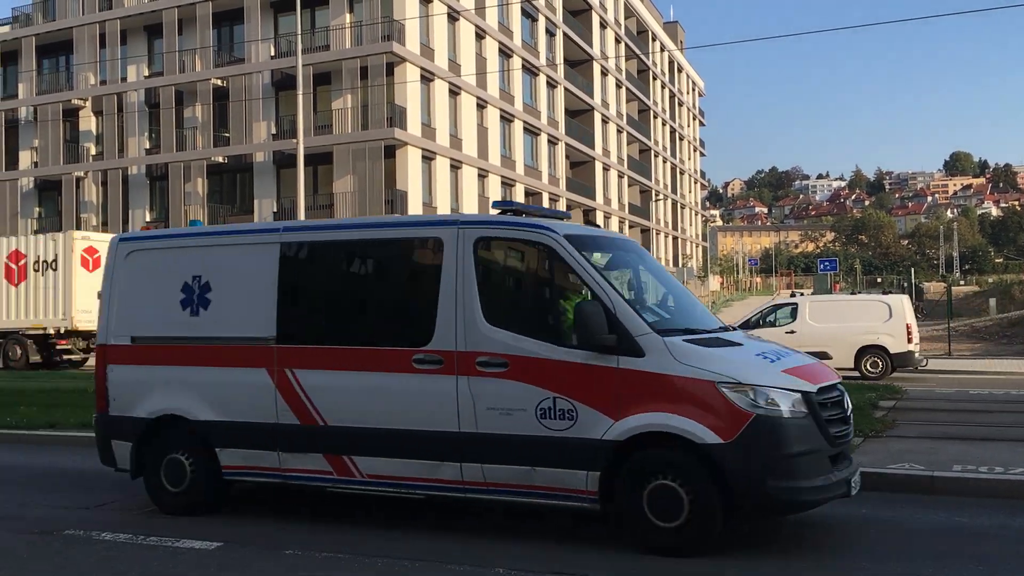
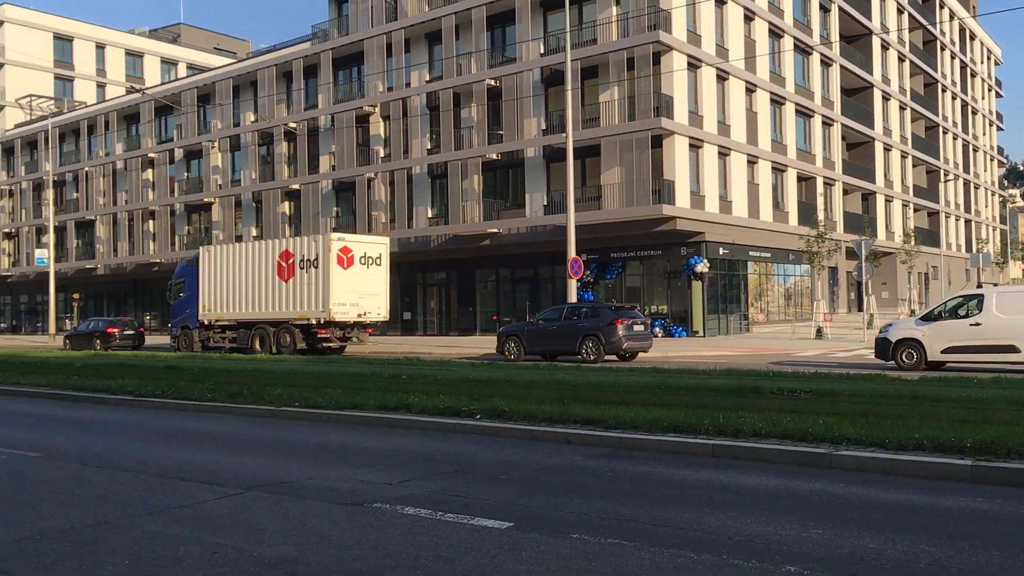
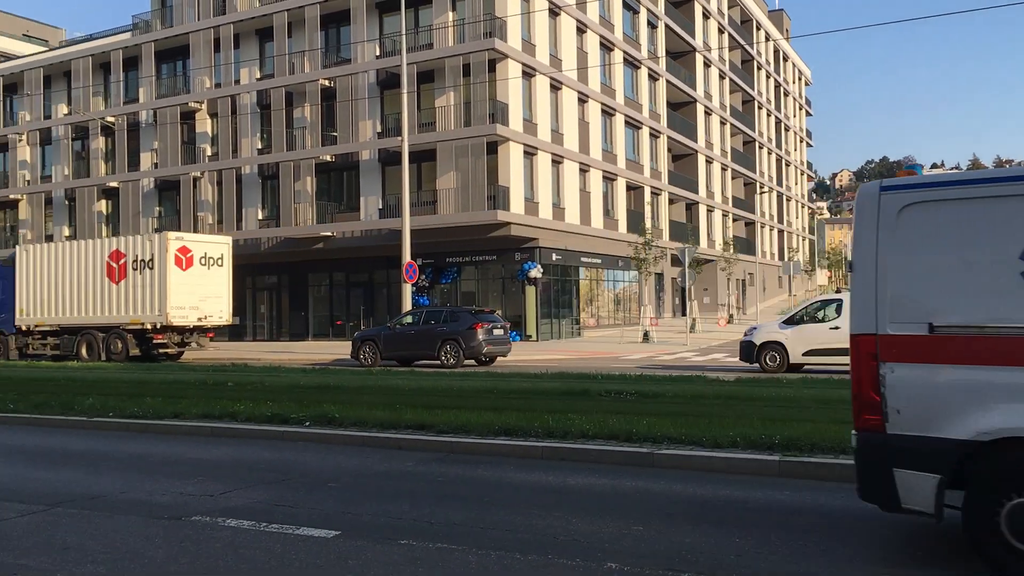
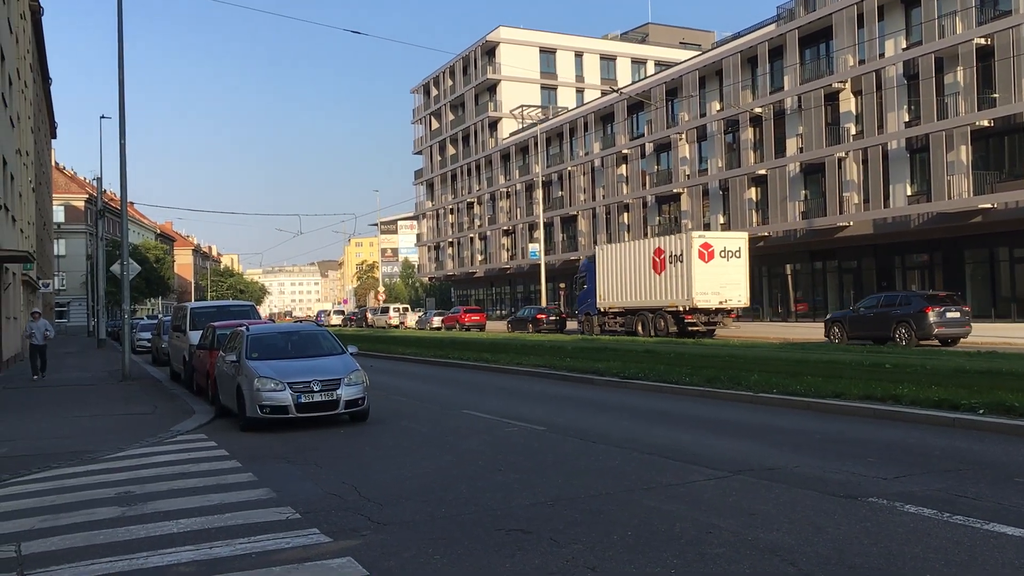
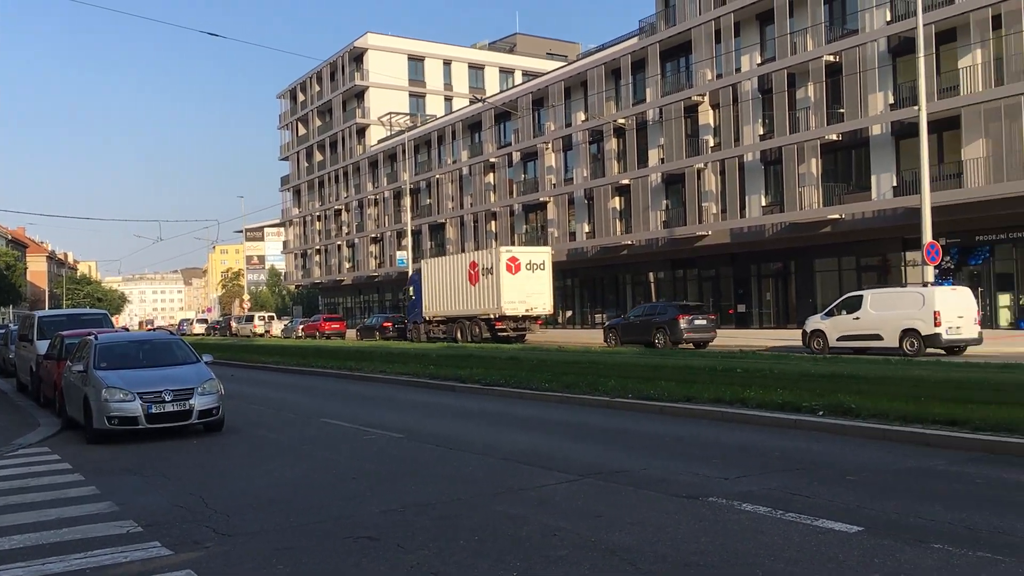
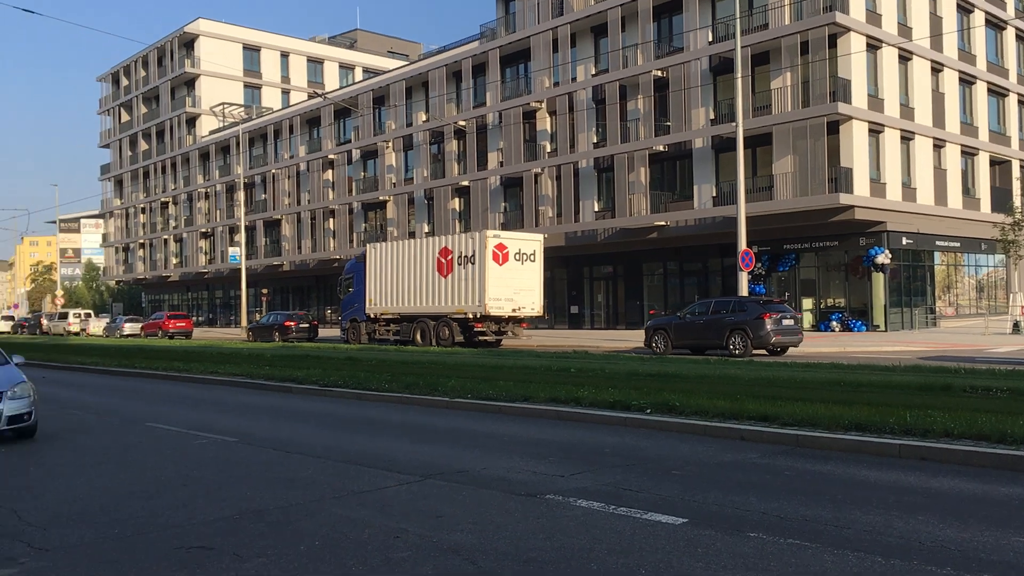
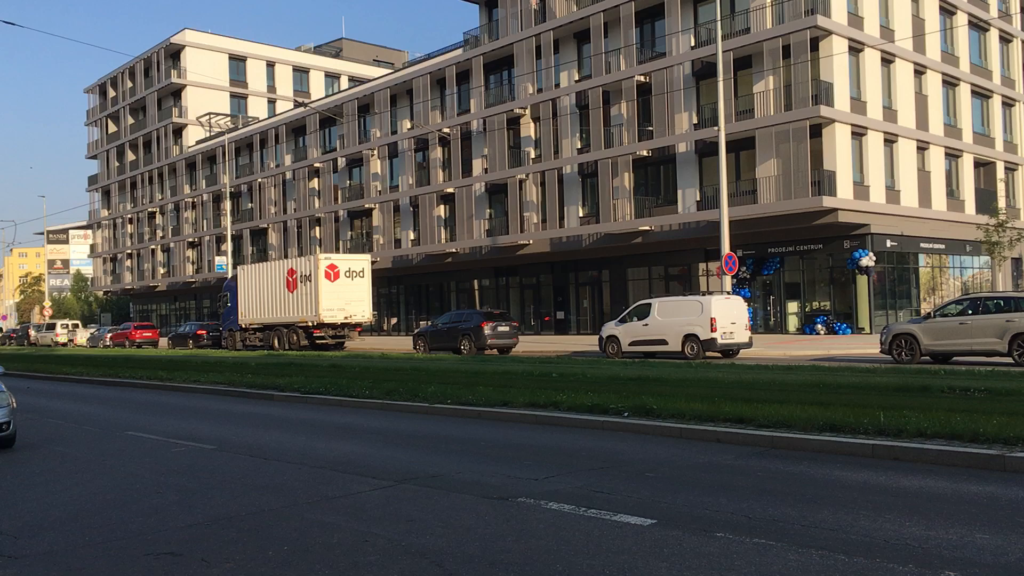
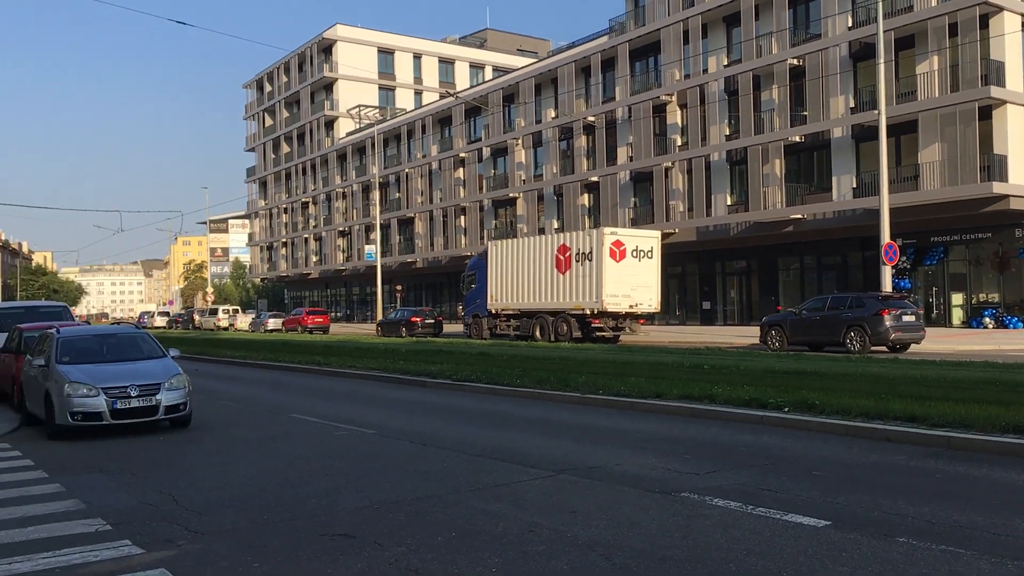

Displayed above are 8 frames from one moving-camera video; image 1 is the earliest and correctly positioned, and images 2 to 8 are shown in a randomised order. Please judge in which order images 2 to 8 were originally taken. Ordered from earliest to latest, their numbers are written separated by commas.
3, 2, 6, 8, 4, 5, 7
